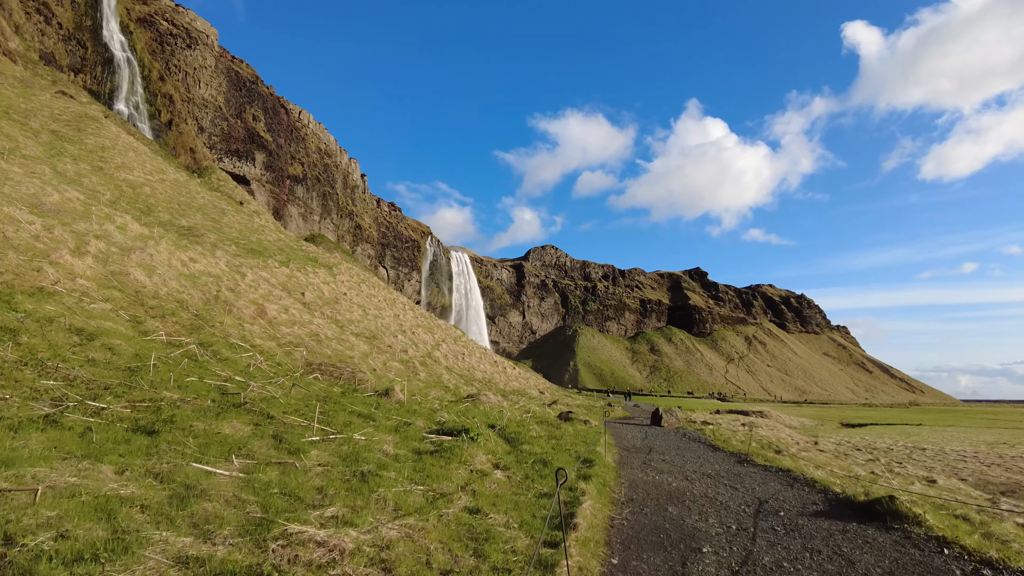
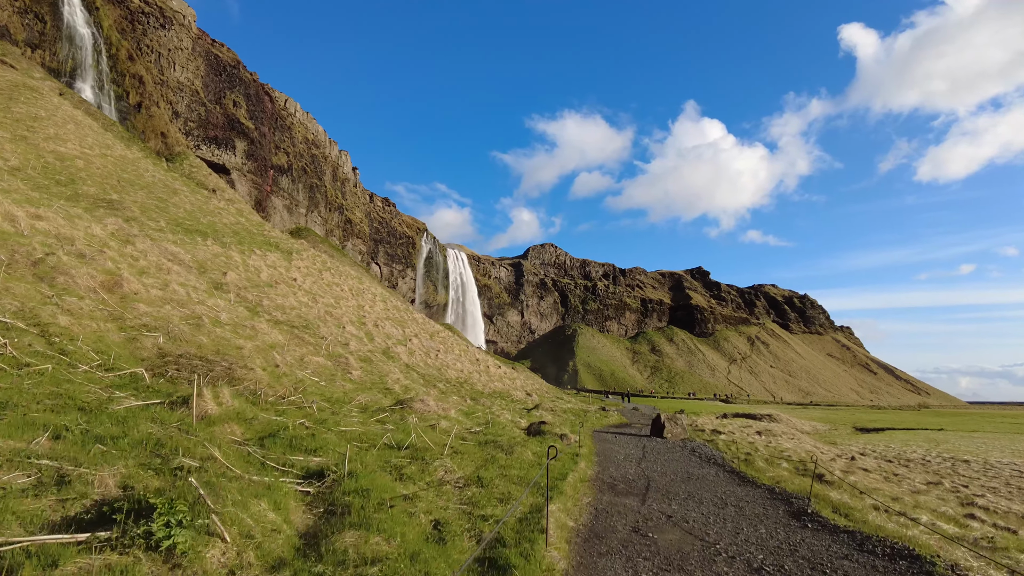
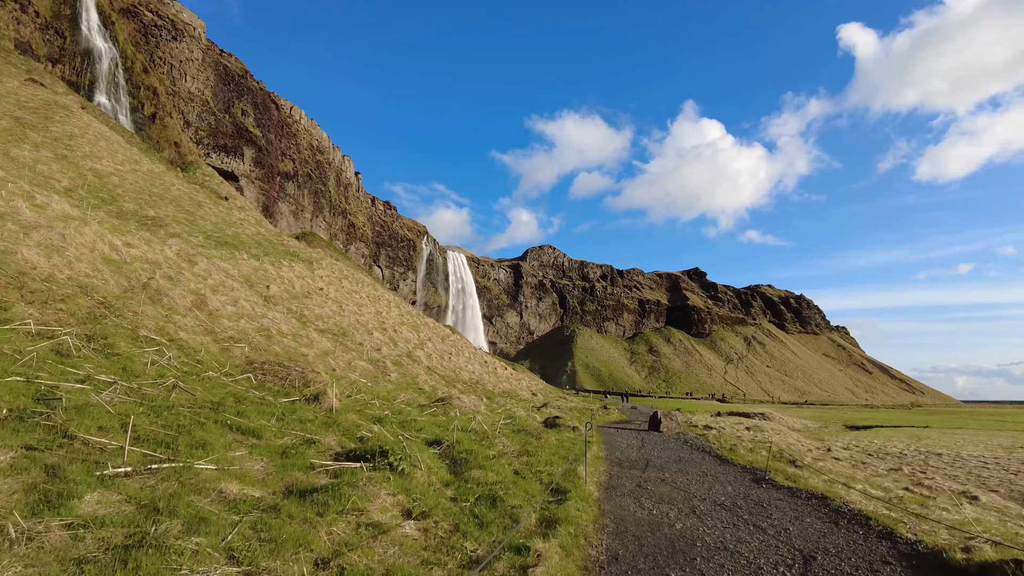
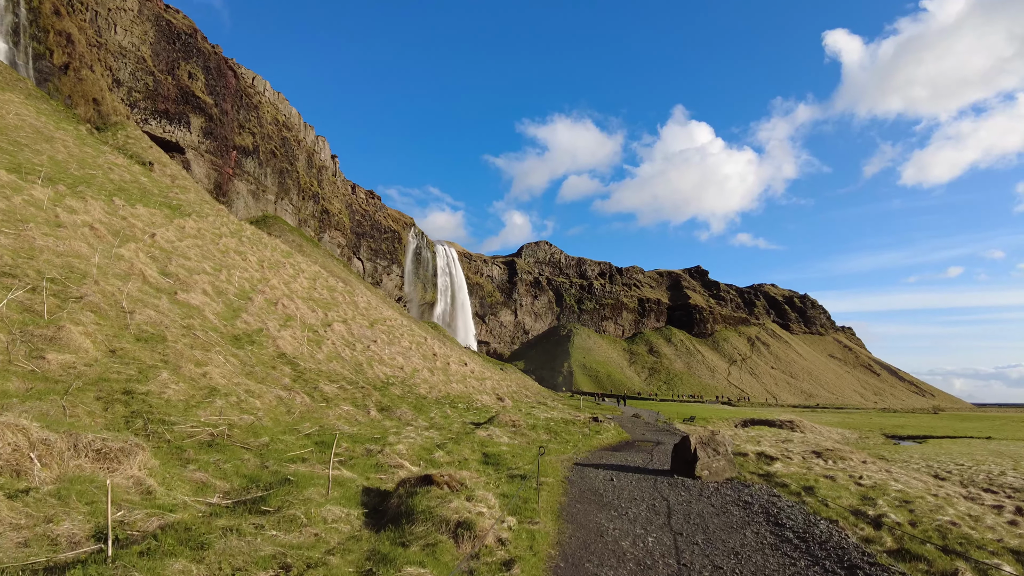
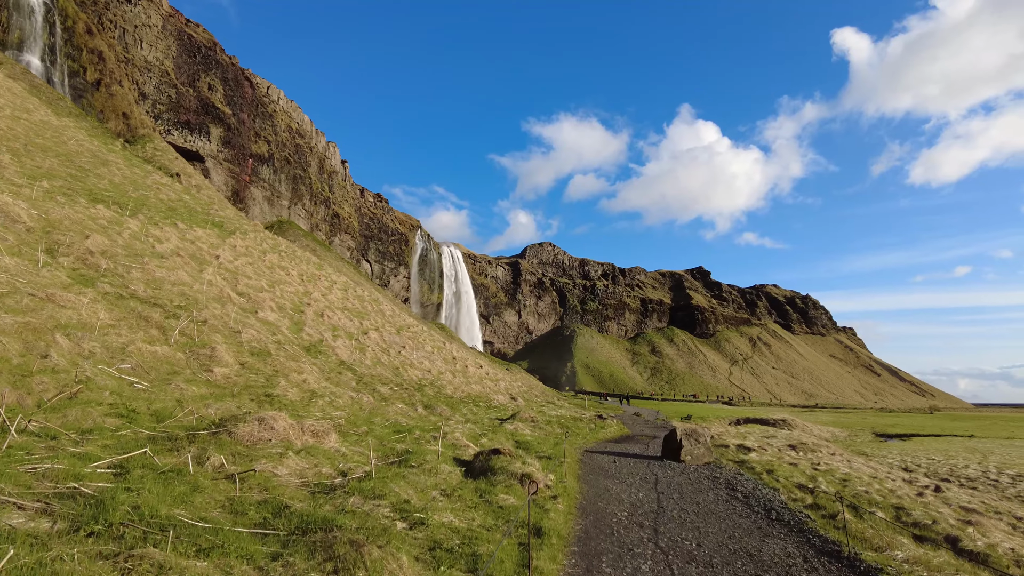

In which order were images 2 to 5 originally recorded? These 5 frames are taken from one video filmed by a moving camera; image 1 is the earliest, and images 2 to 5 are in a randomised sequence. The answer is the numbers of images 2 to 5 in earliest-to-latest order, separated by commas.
3, 2, 5, 4
